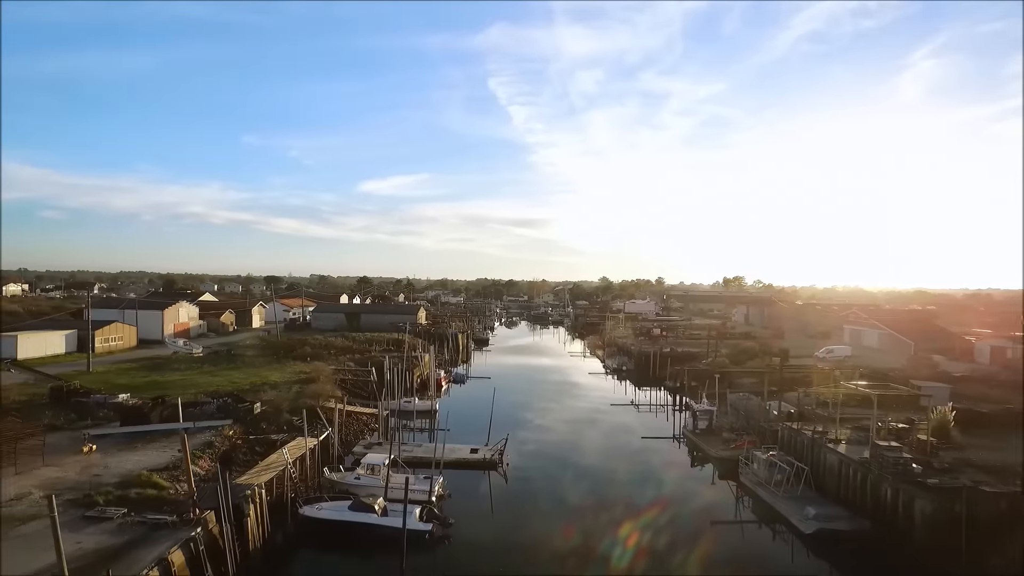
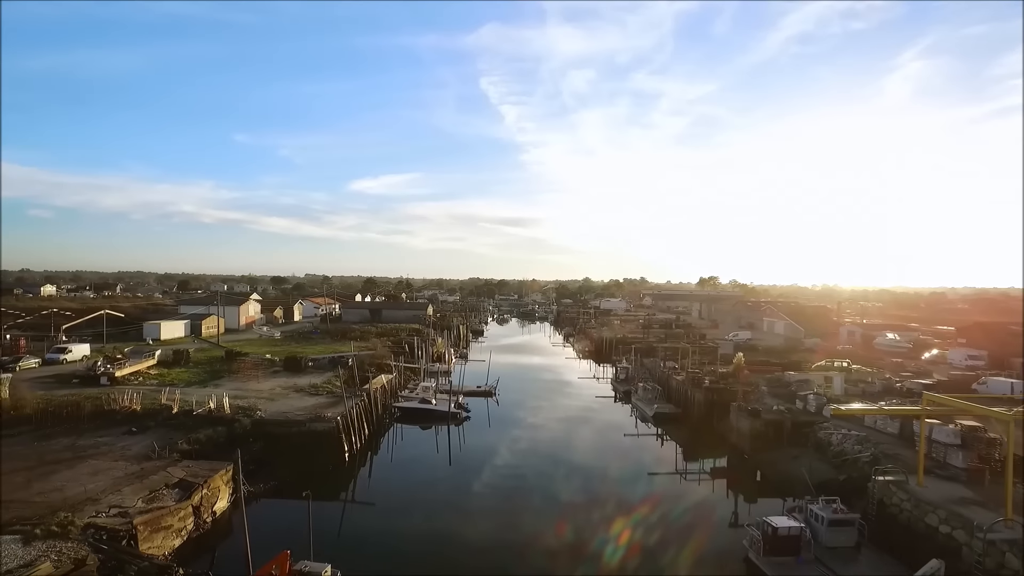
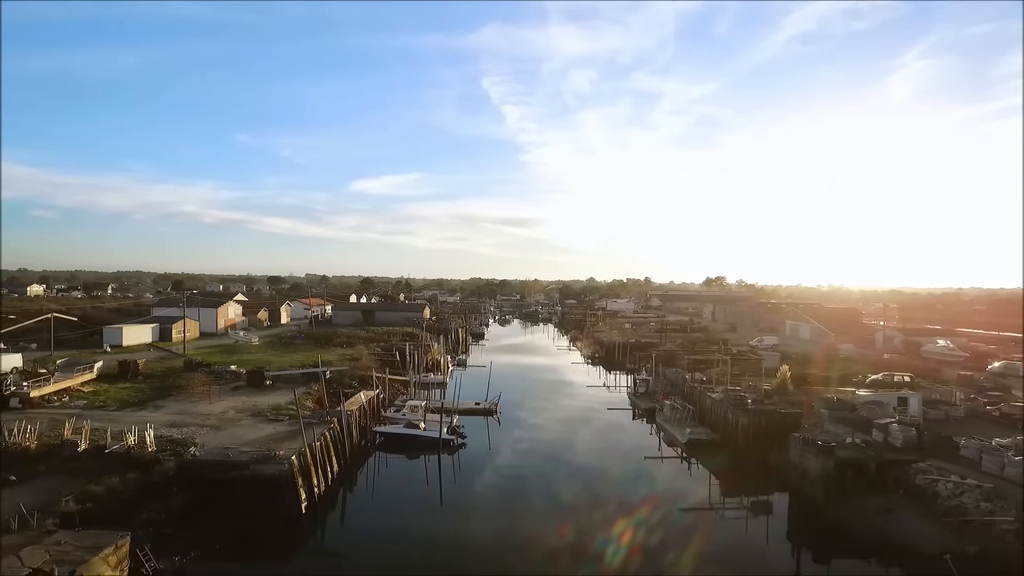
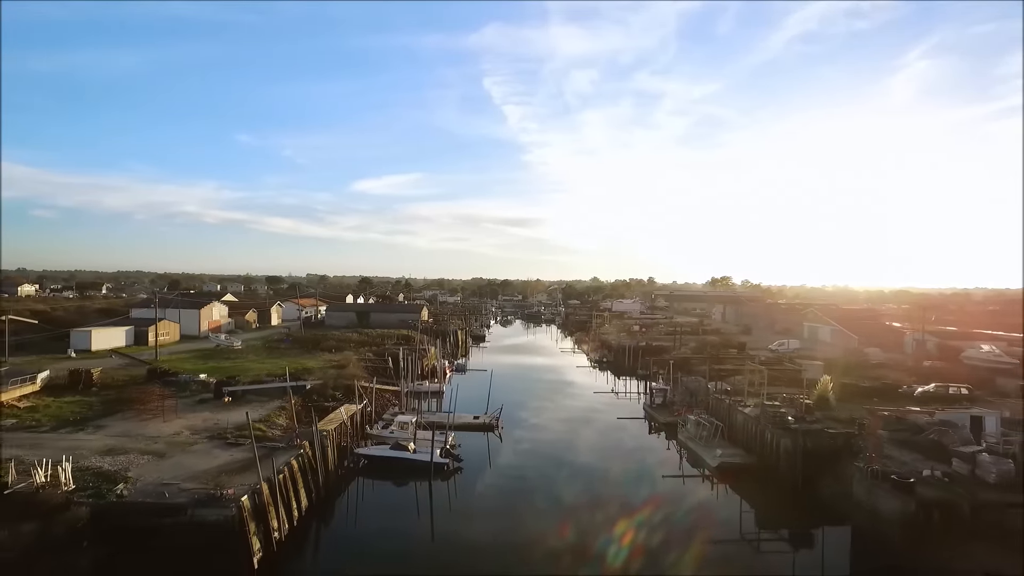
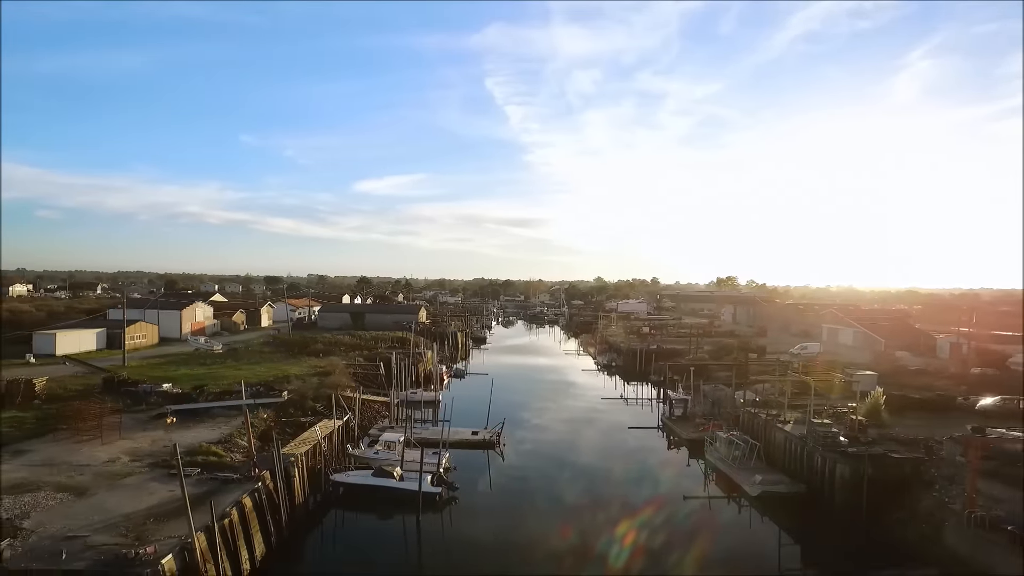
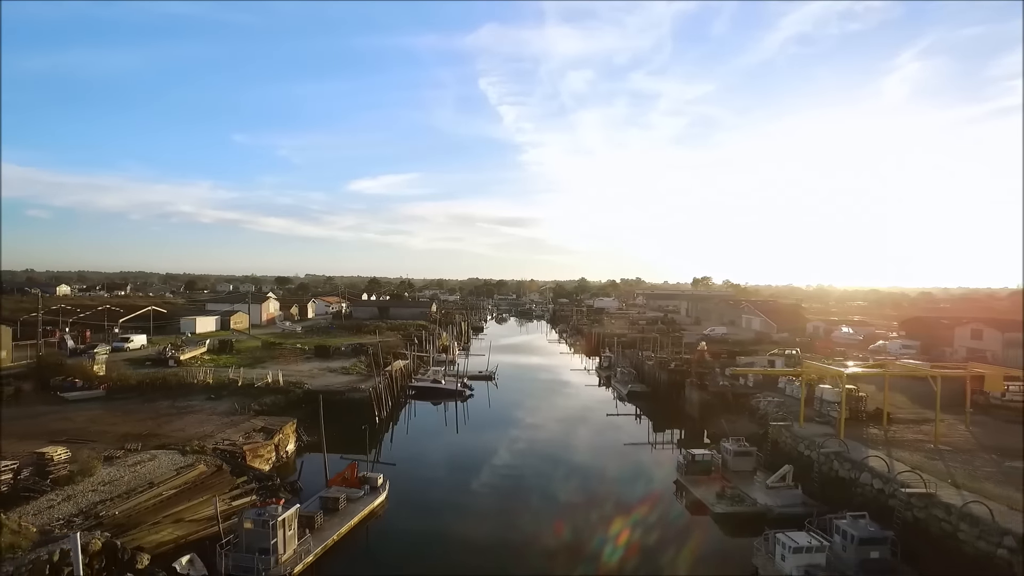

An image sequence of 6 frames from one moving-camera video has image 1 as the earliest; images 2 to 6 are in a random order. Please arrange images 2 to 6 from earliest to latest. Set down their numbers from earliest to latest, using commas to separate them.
5, 4, 3, 2, 6
